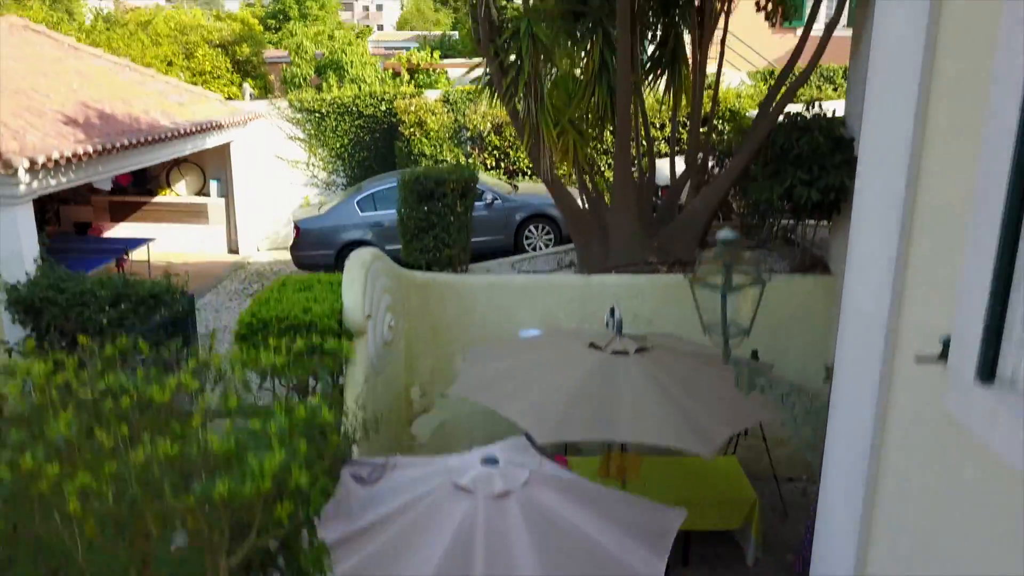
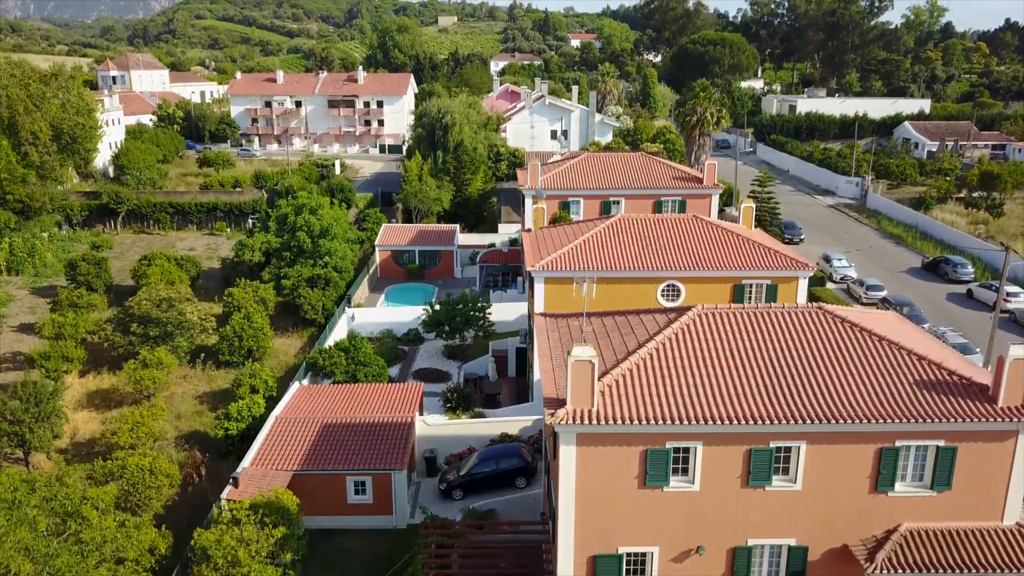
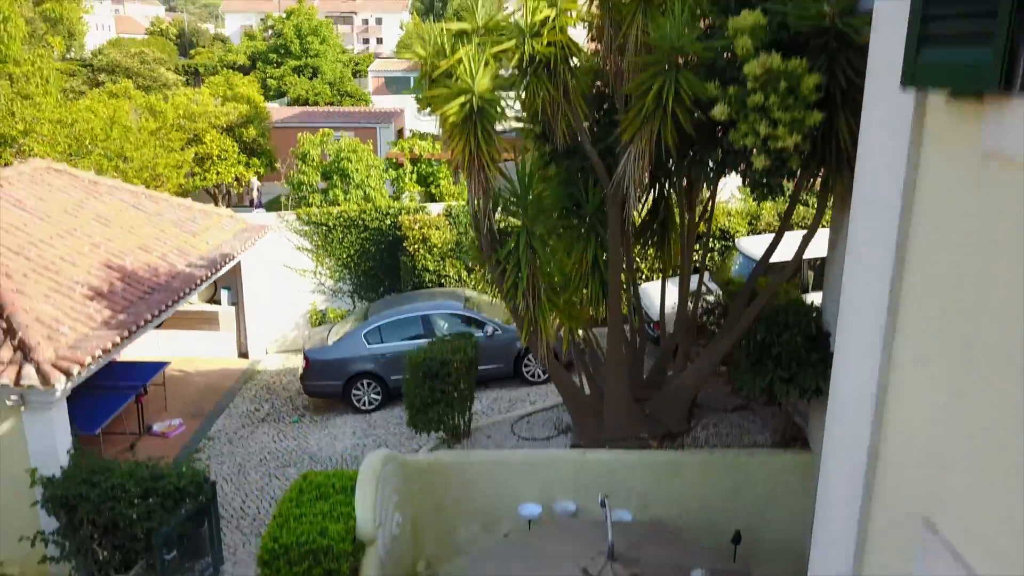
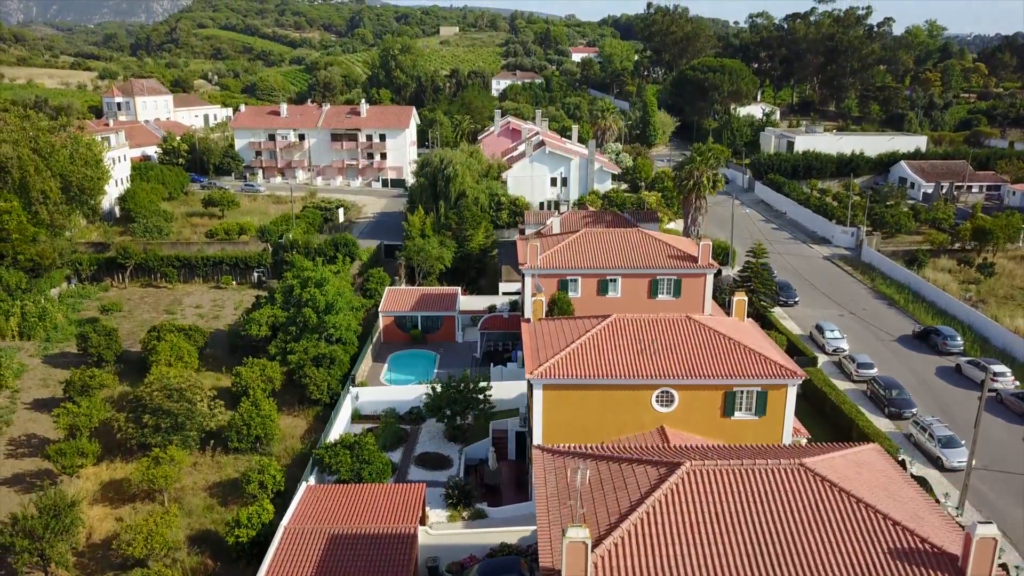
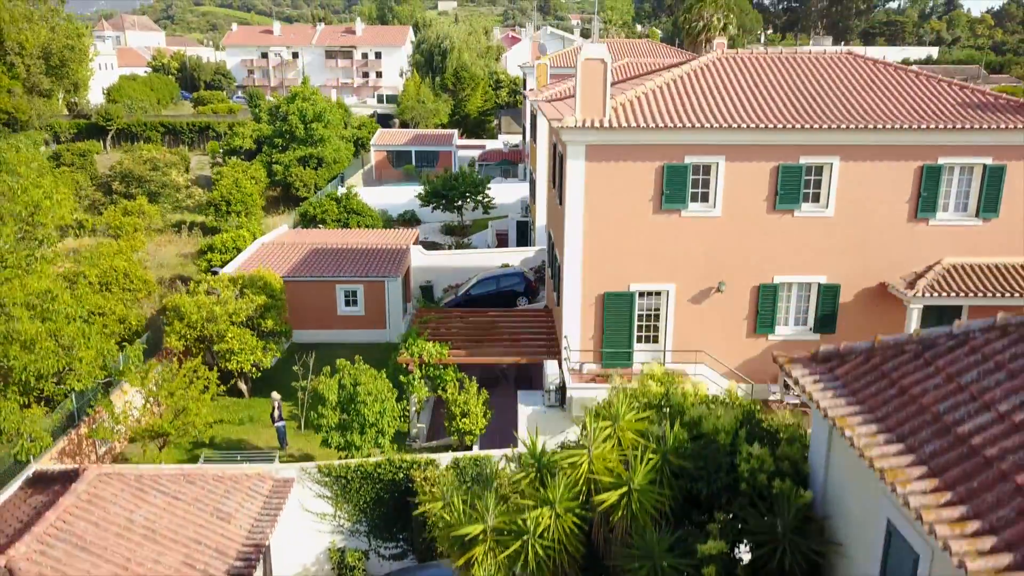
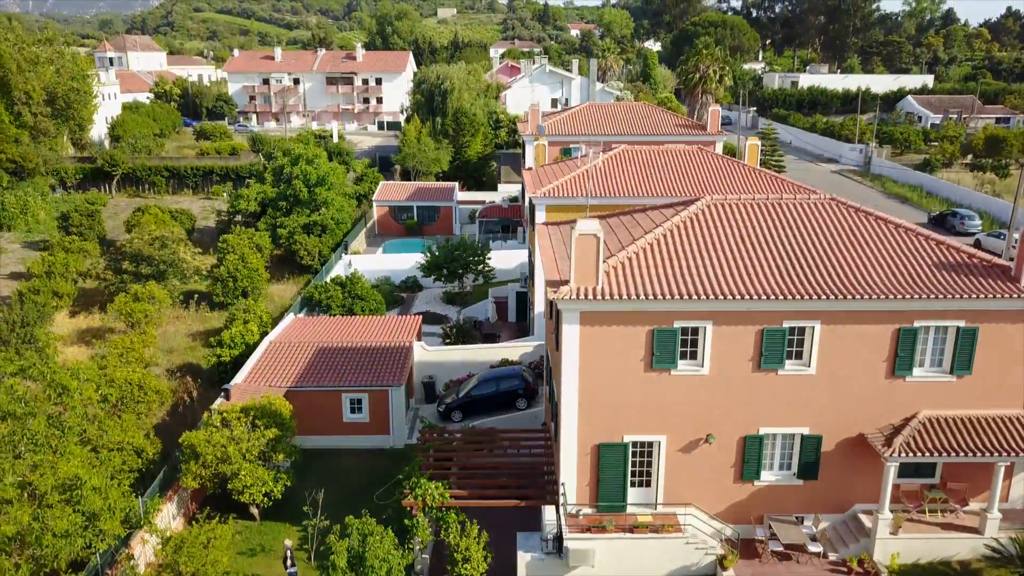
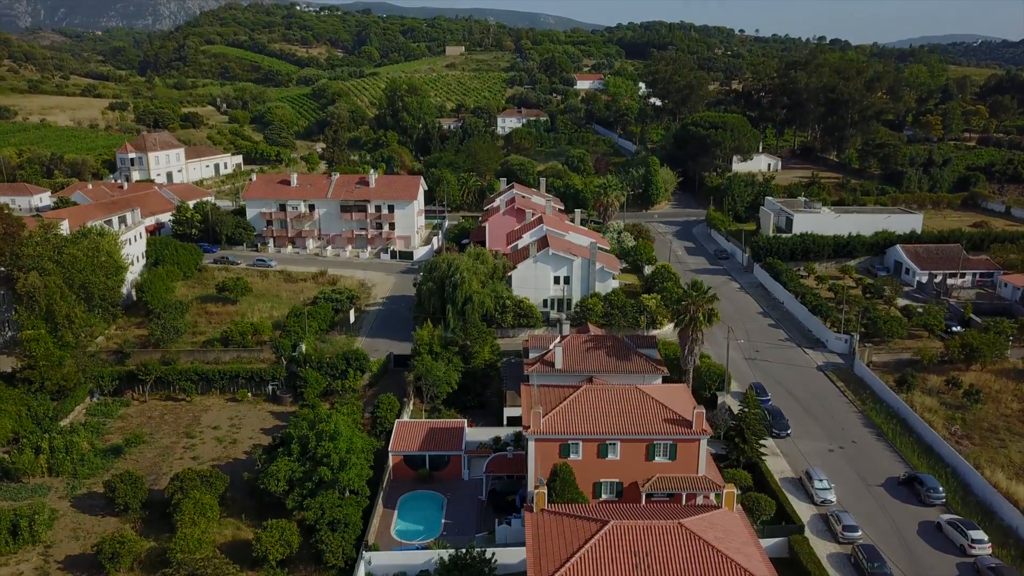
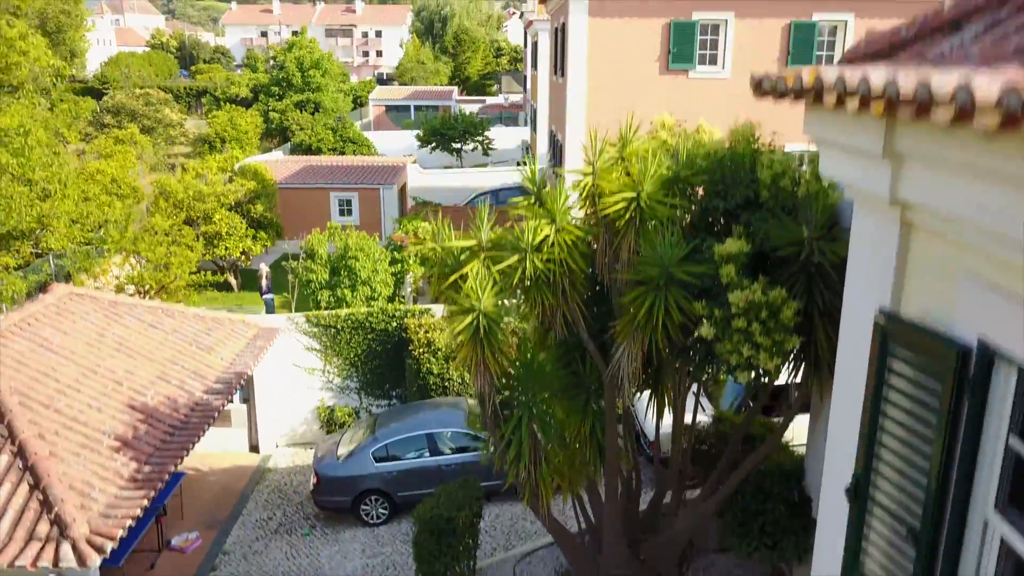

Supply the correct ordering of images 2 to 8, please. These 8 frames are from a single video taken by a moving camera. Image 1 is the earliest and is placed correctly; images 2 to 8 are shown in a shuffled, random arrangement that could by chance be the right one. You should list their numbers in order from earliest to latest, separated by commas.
3, 8, 5, 6, 2, 4, 7
